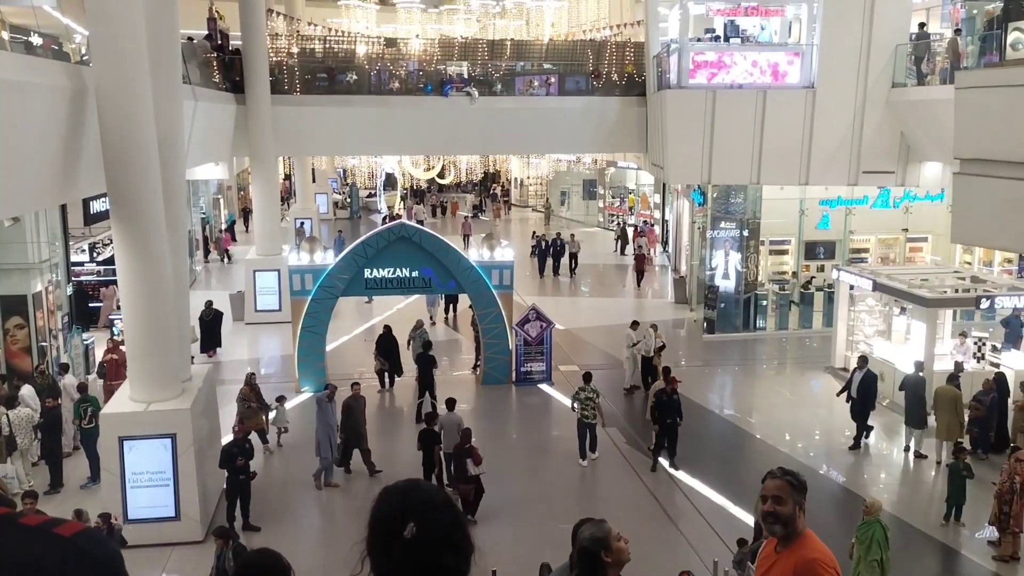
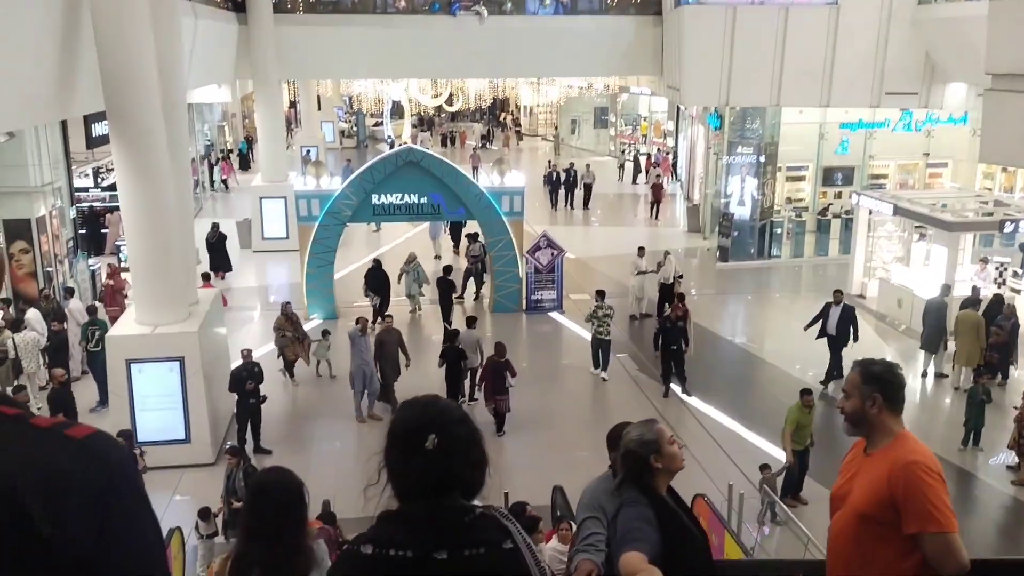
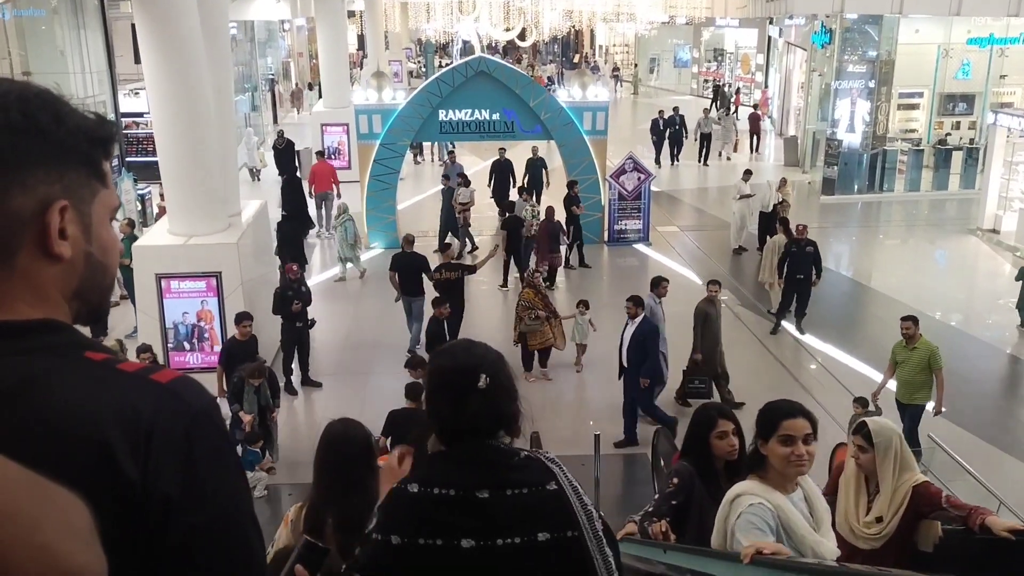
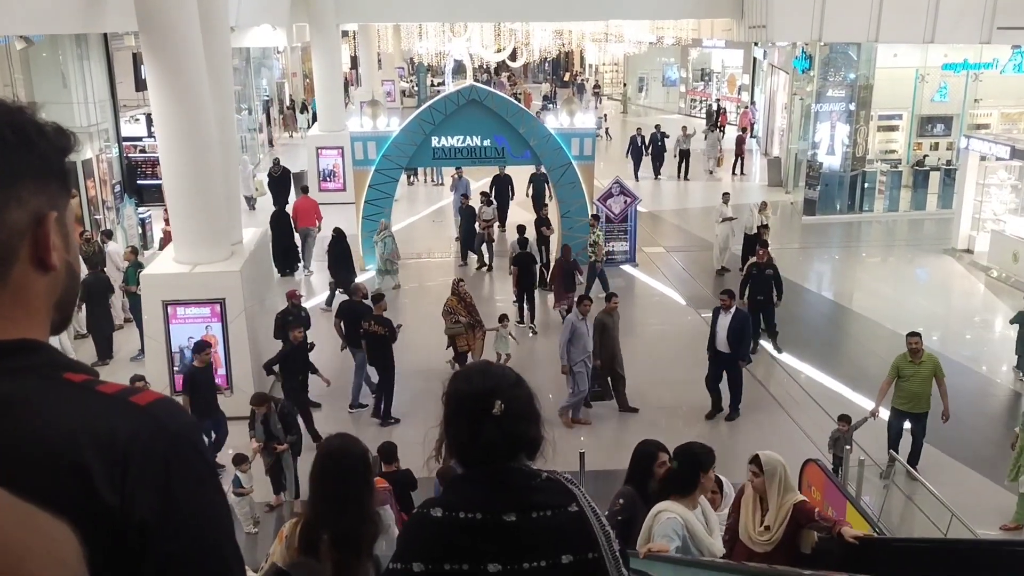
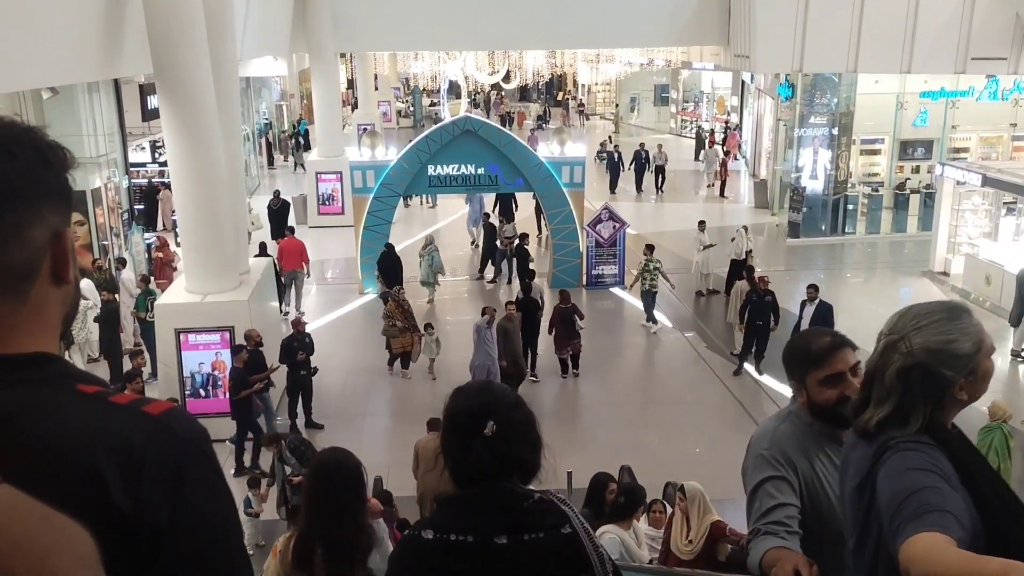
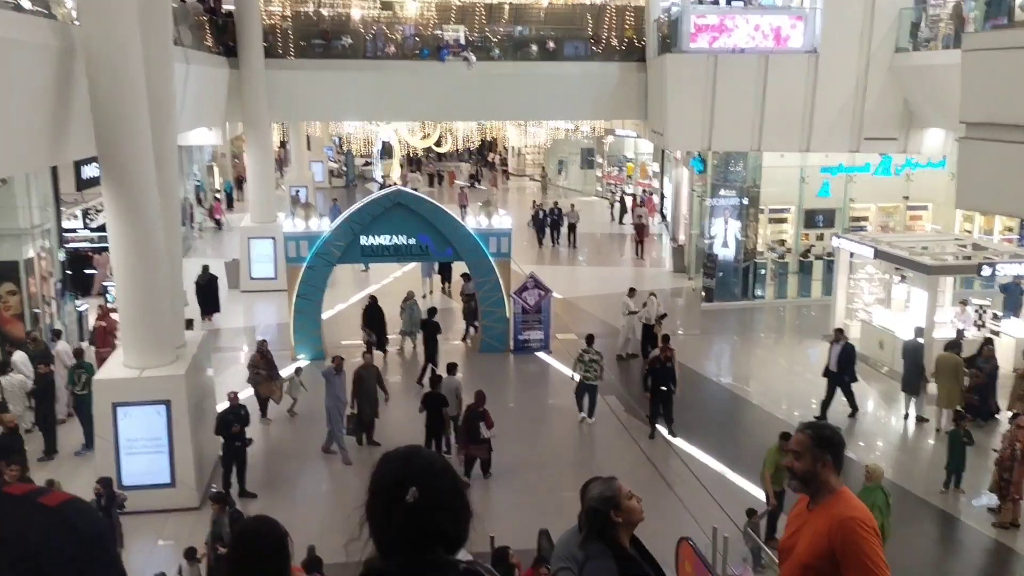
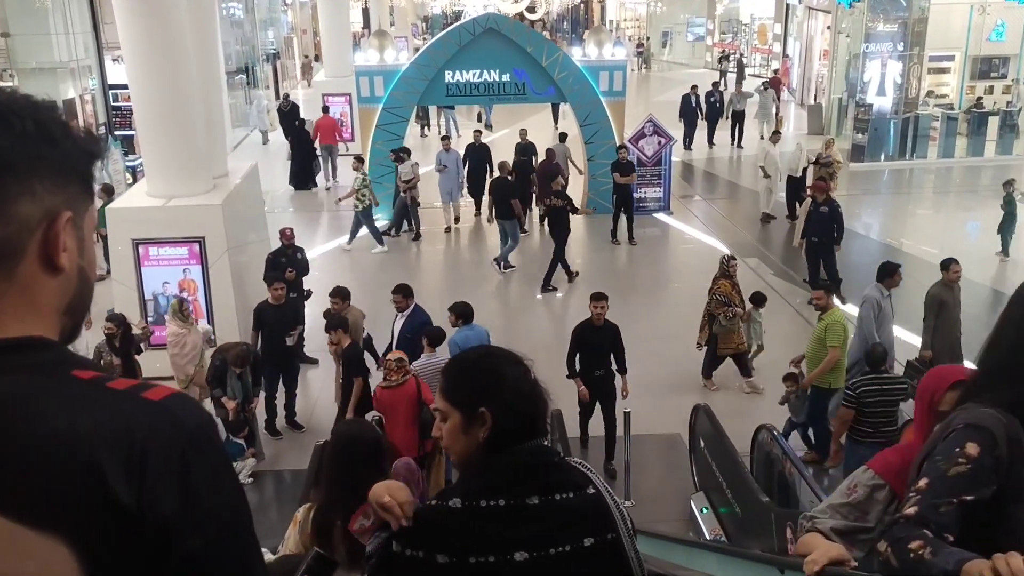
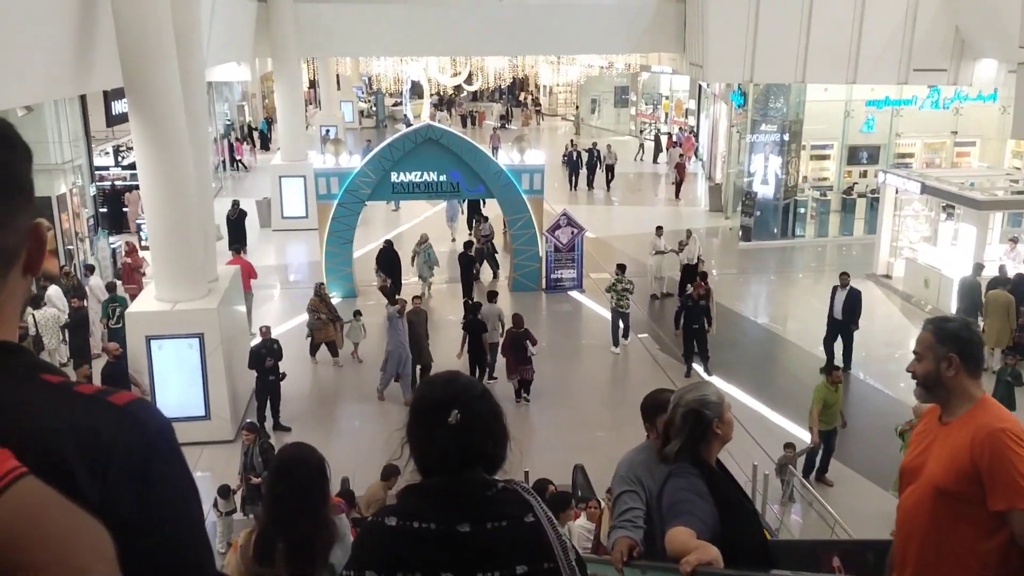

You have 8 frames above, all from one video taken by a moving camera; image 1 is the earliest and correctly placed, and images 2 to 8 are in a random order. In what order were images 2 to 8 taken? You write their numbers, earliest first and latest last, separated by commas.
6, 2, 8, 5, 4, 3, 7
